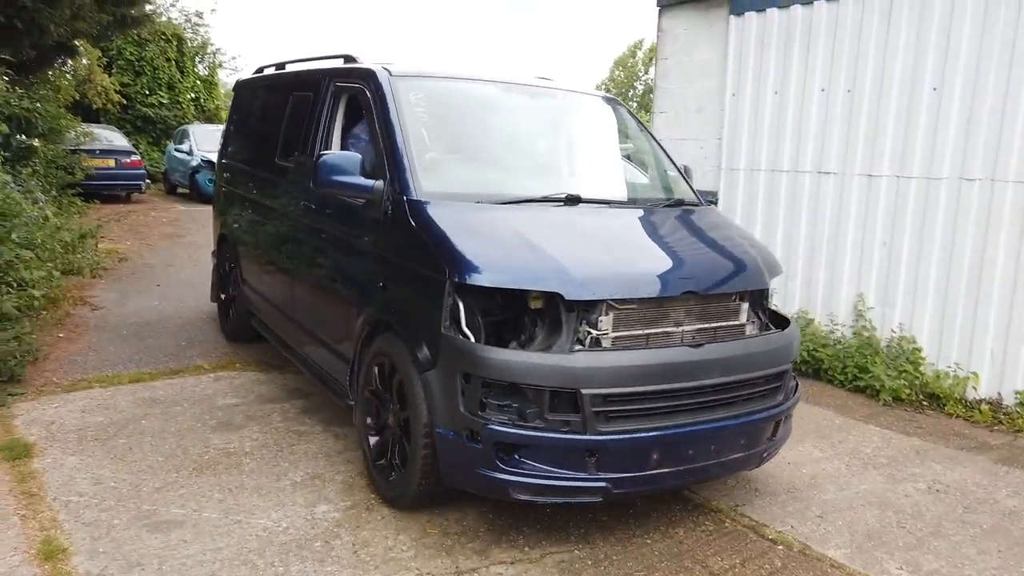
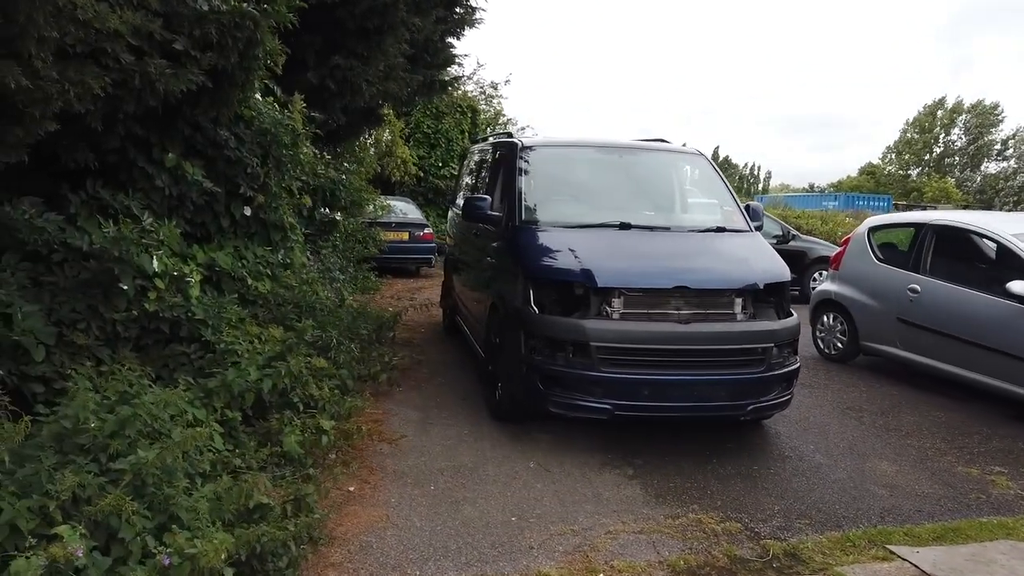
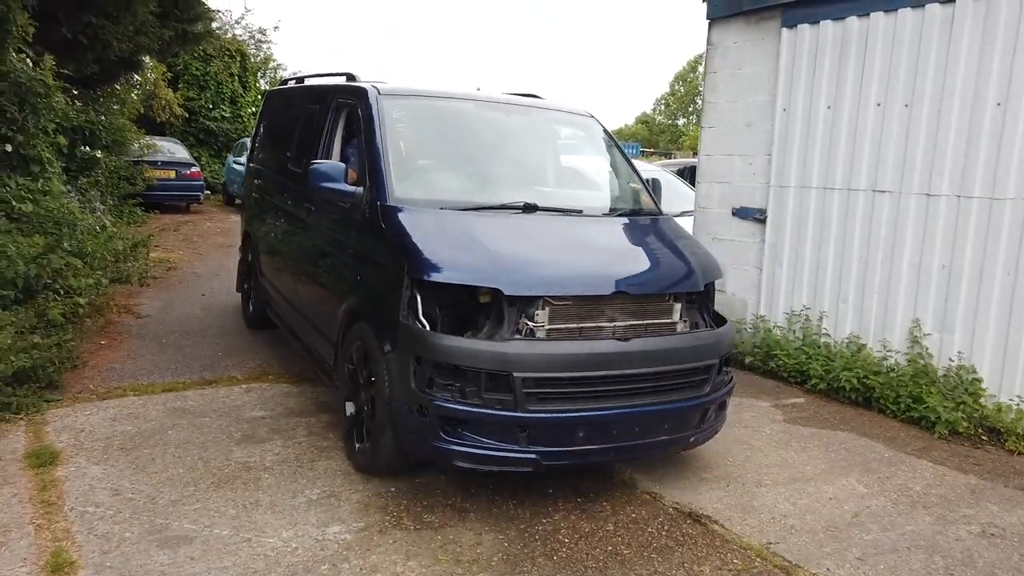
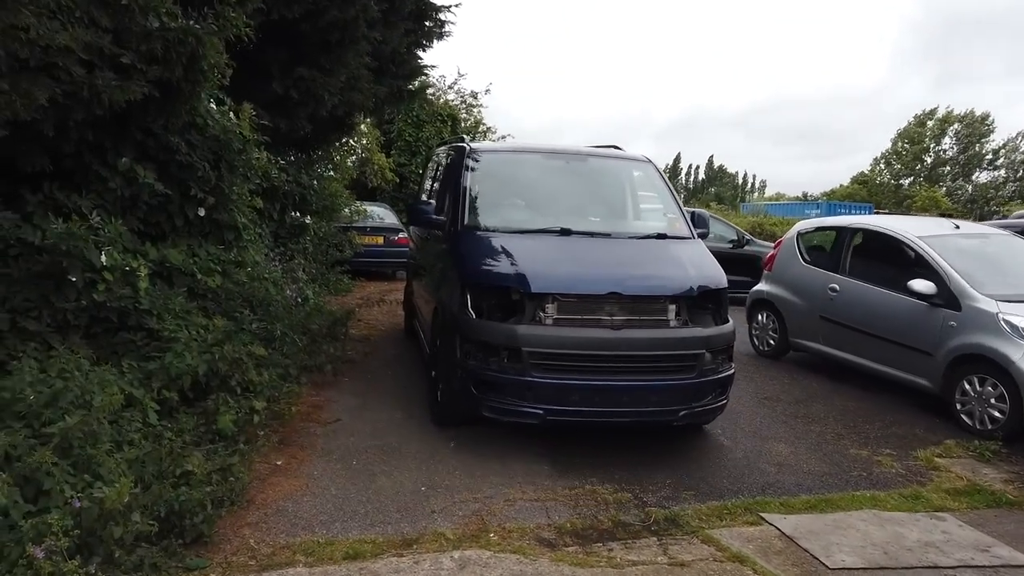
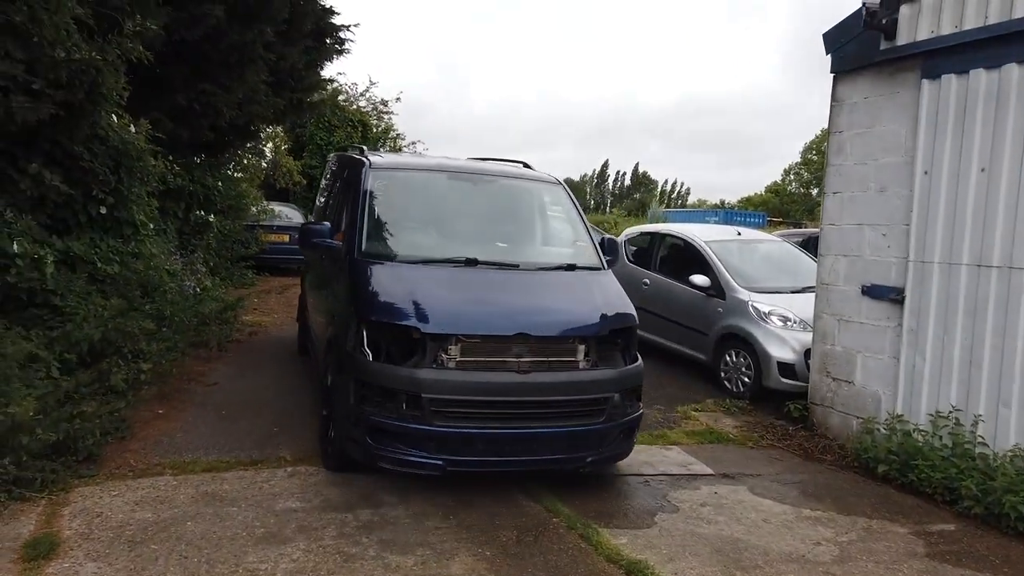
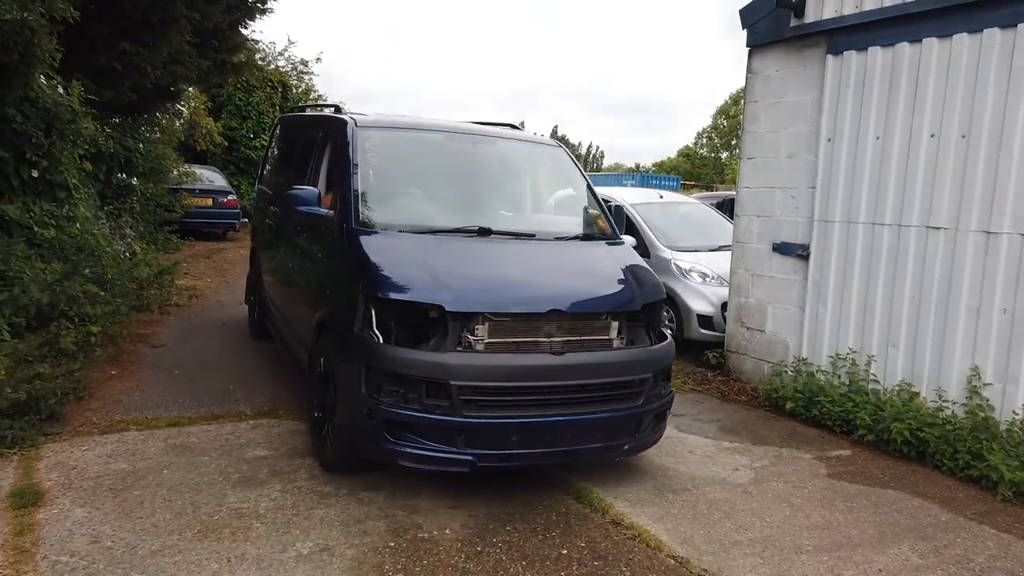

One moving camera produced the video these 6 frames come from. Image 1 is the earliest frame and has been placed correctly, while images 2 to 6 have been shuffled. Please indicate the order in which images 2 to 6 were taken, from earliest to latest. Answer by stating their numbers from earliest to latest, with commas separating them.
3, 6, 5, 4, 2
